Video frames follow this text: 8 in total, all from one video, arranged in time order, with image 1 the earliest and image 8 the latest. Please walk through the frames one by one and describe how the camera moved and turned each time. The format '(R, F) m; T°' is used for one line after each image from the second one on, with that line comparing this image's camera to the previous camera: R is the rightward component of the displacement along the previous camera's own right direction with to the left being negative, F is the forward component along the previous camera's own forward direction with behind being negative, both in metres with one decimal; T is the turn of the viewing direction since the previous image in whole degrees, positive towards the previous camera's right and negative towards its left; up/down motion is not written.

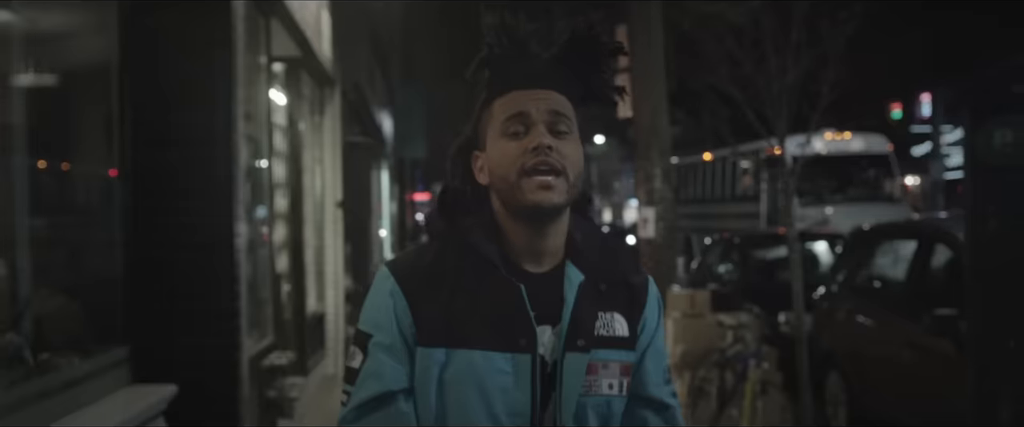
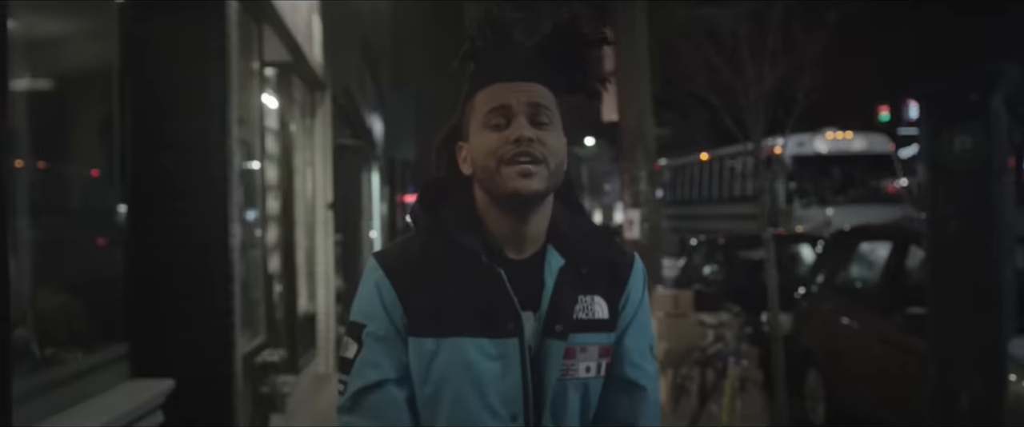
(0.0, -0.2) m; +1°
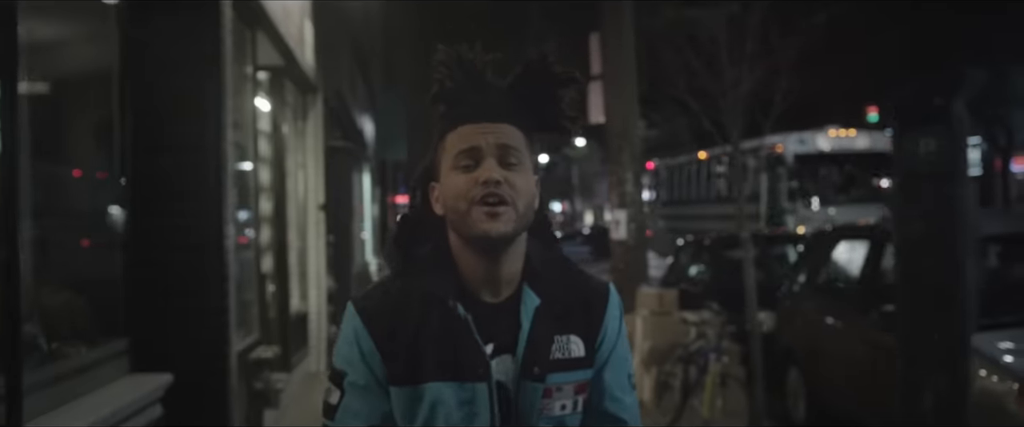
(0.0, -0.2) m; 0°
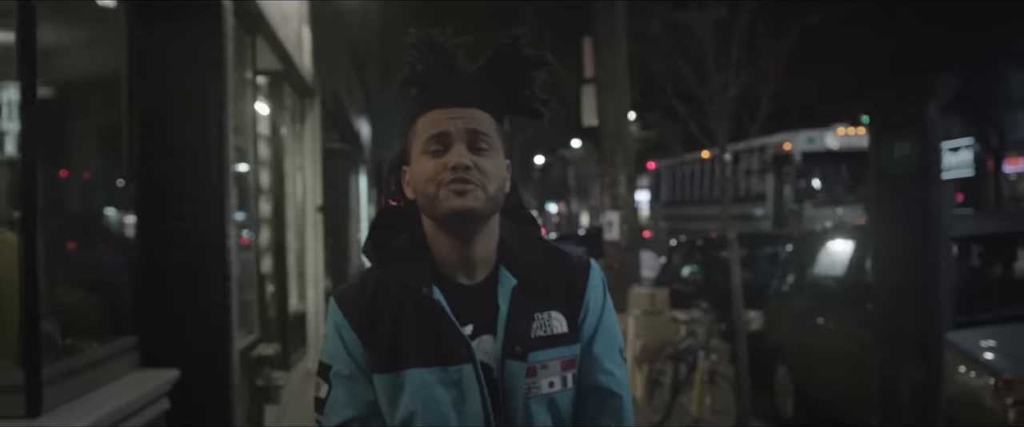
(0.0, -0.2) m; 0°
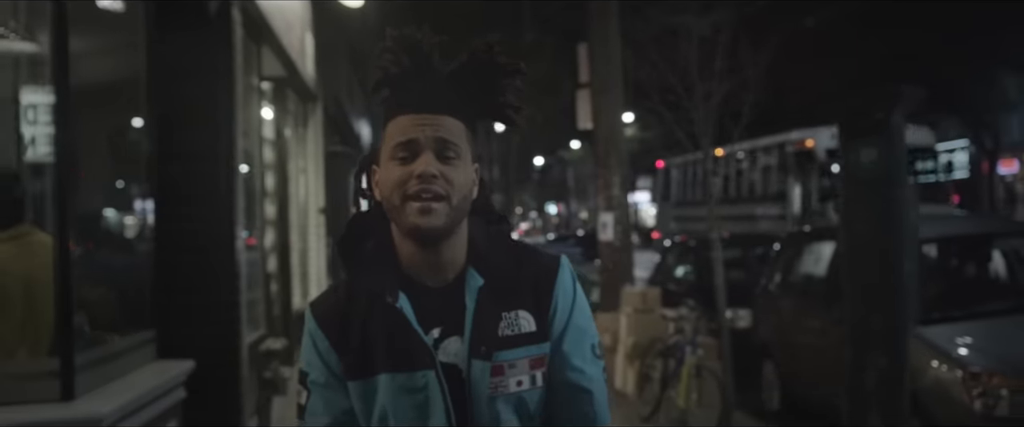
(0.0, -0.3) m; 0°
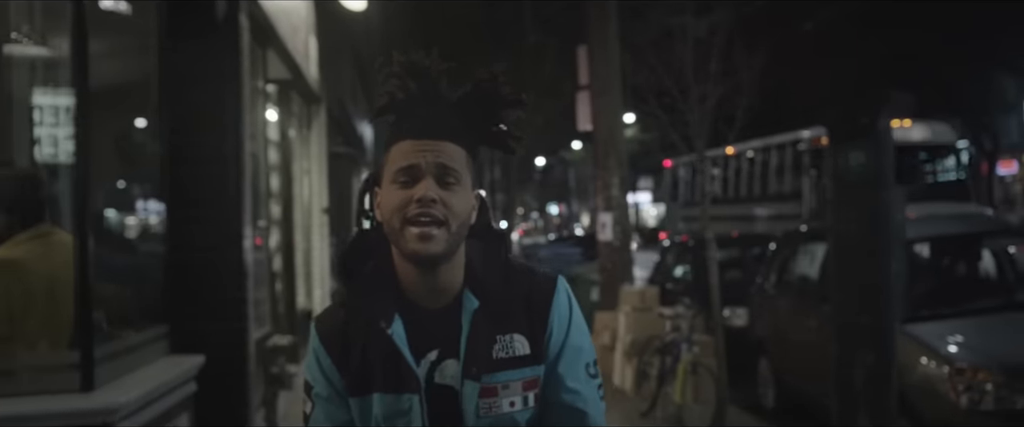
(0.0, -0.2) m; 0°
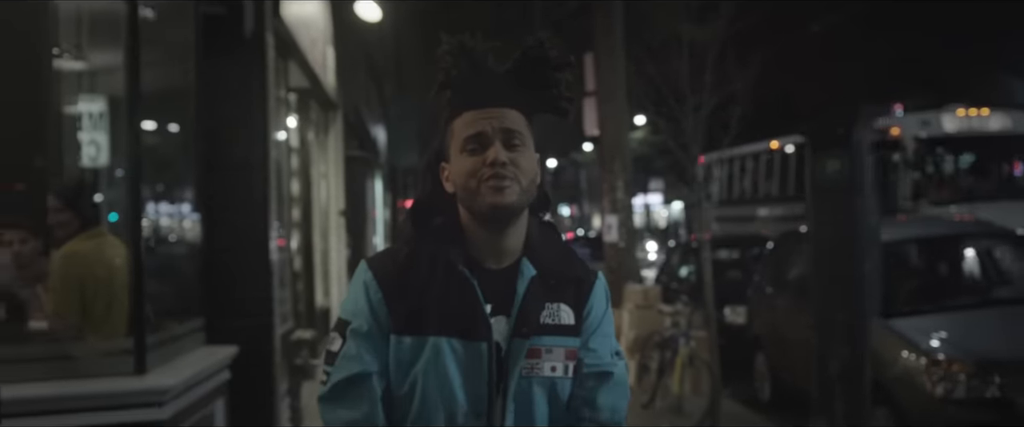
(0.0, -0.5) m; -1°
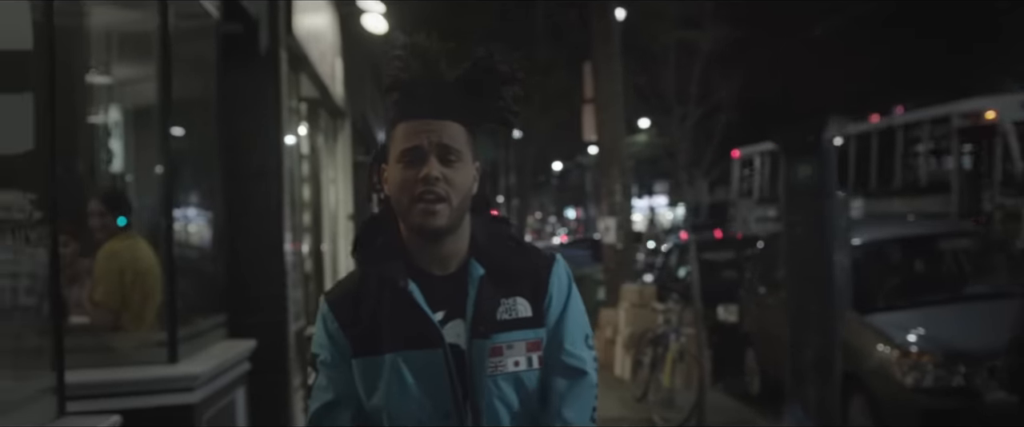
(+0.1, -0.5) m; 0°
